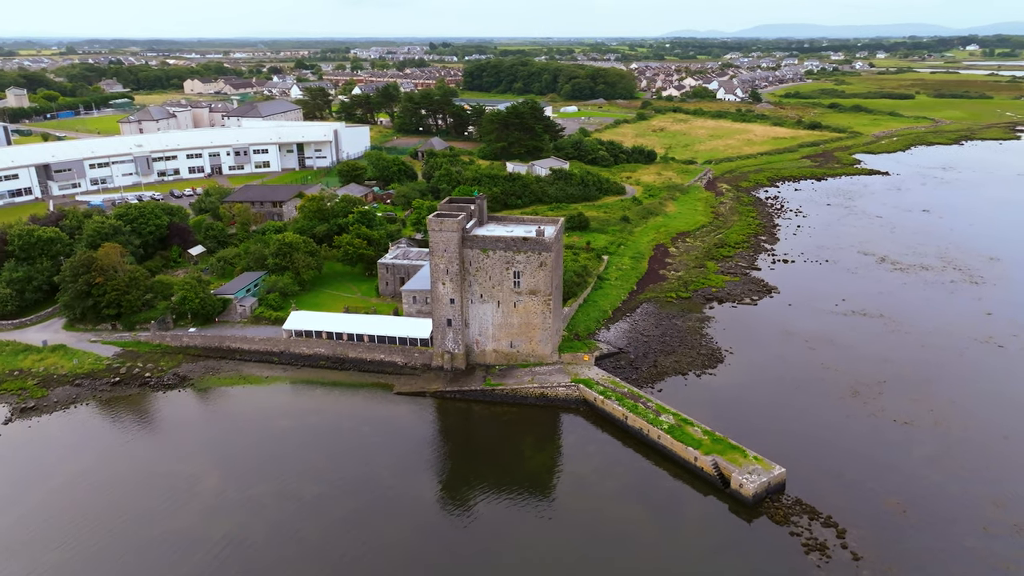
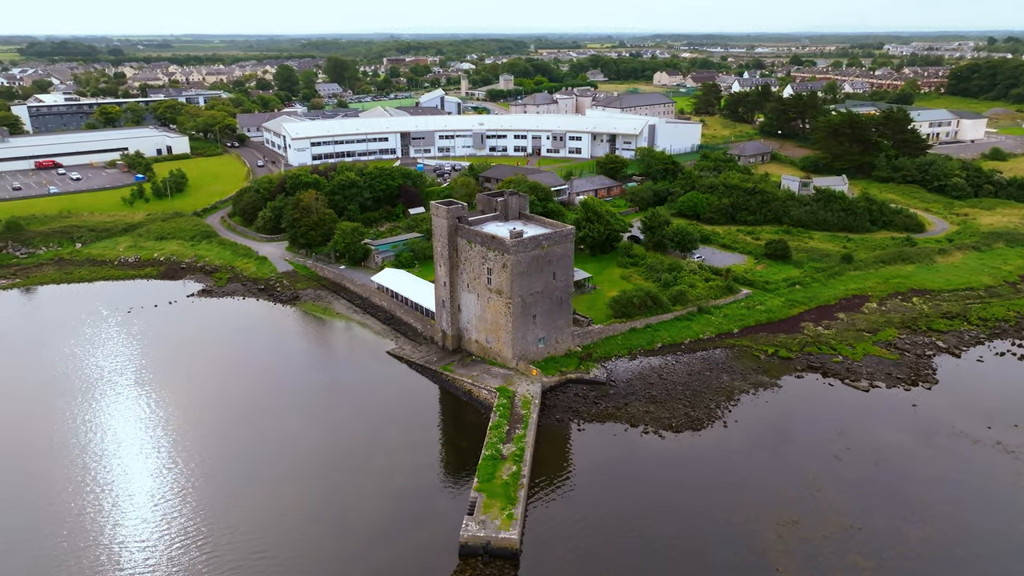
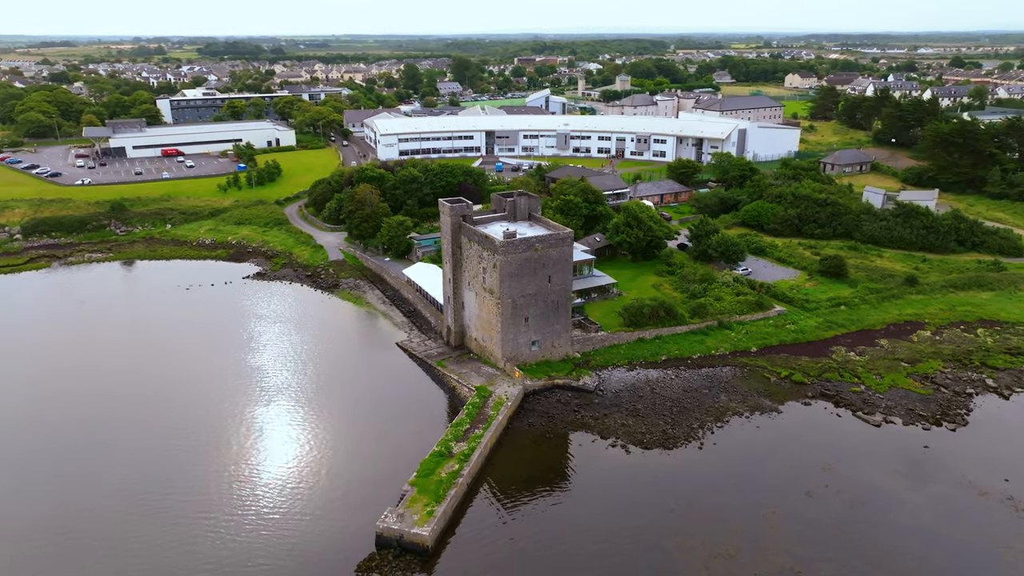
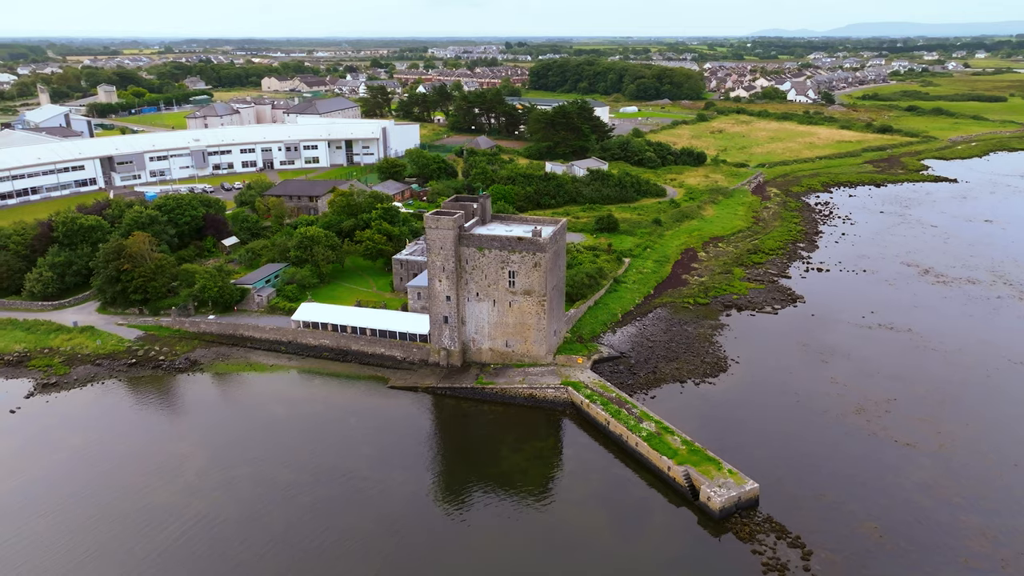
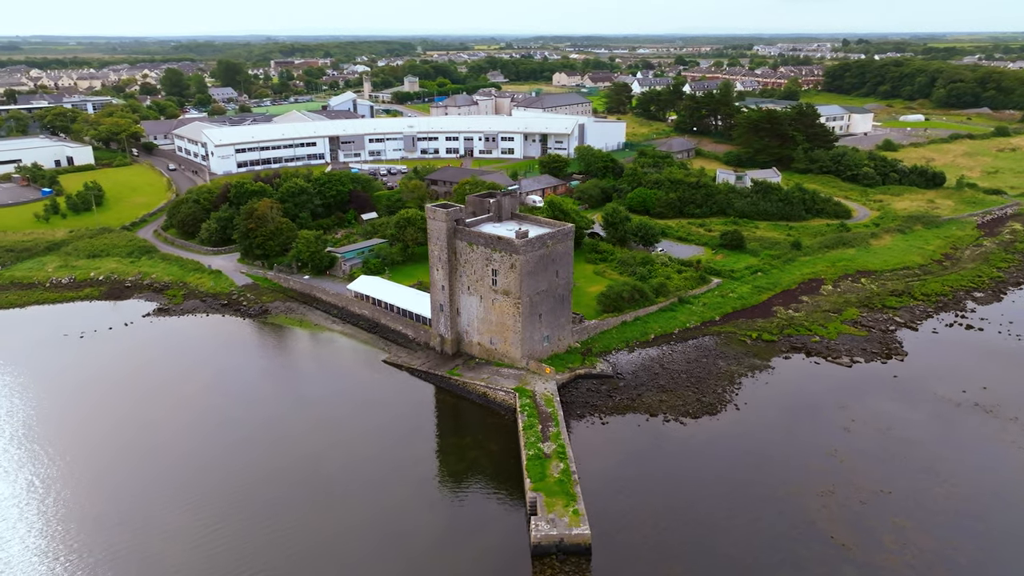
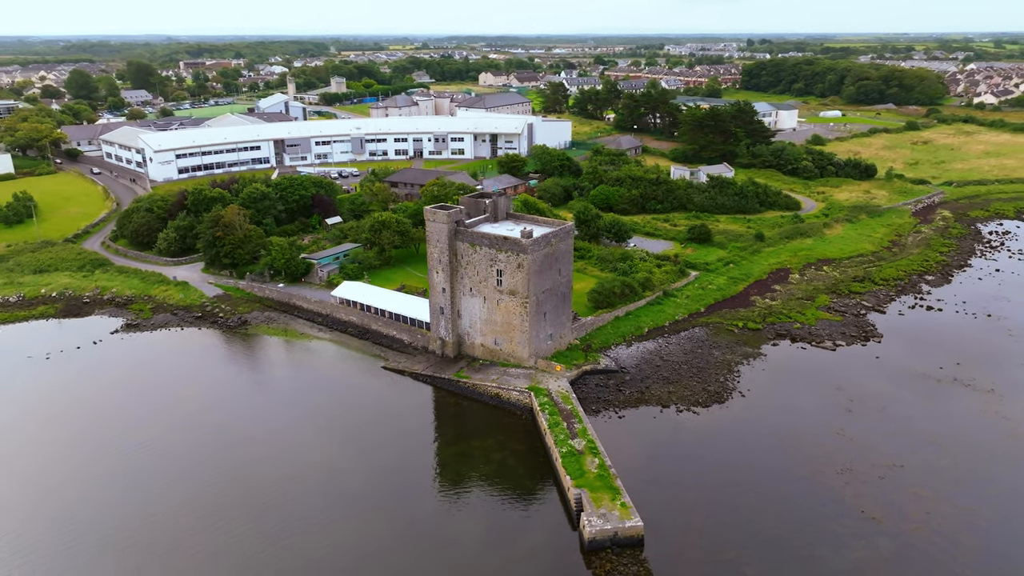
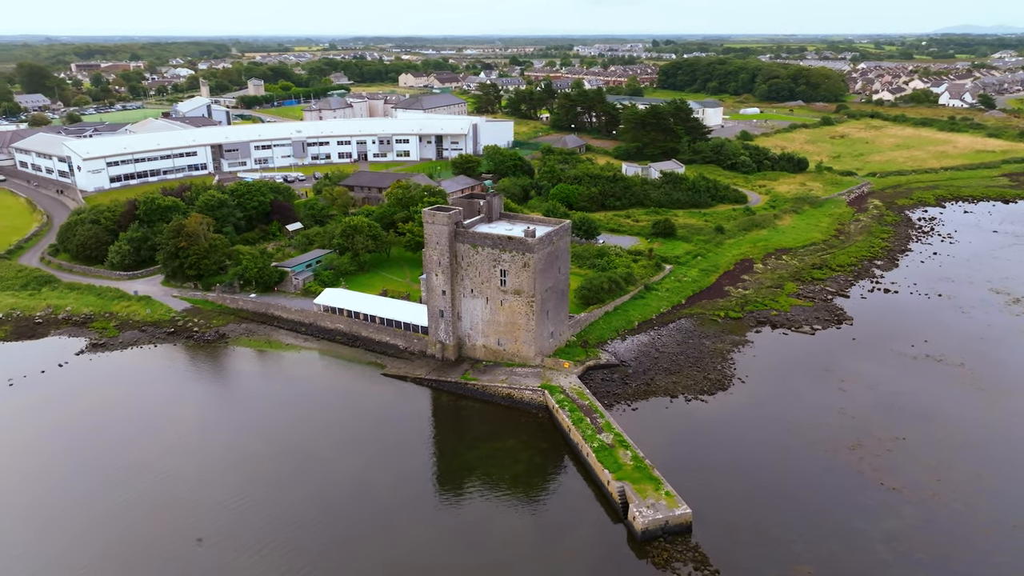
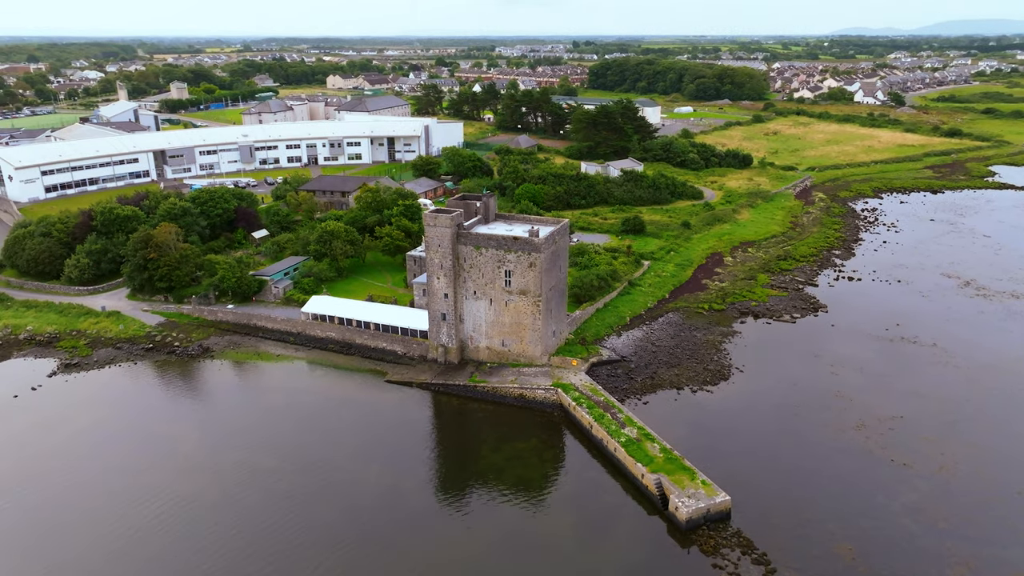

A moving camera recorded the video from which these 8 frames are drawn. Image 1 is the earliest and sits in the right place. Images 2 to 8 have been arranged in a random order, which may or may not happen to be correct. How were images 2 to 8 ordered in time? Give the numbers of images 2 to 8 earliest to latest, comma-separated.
4, 8, 7, 6, 5, 2, 3
